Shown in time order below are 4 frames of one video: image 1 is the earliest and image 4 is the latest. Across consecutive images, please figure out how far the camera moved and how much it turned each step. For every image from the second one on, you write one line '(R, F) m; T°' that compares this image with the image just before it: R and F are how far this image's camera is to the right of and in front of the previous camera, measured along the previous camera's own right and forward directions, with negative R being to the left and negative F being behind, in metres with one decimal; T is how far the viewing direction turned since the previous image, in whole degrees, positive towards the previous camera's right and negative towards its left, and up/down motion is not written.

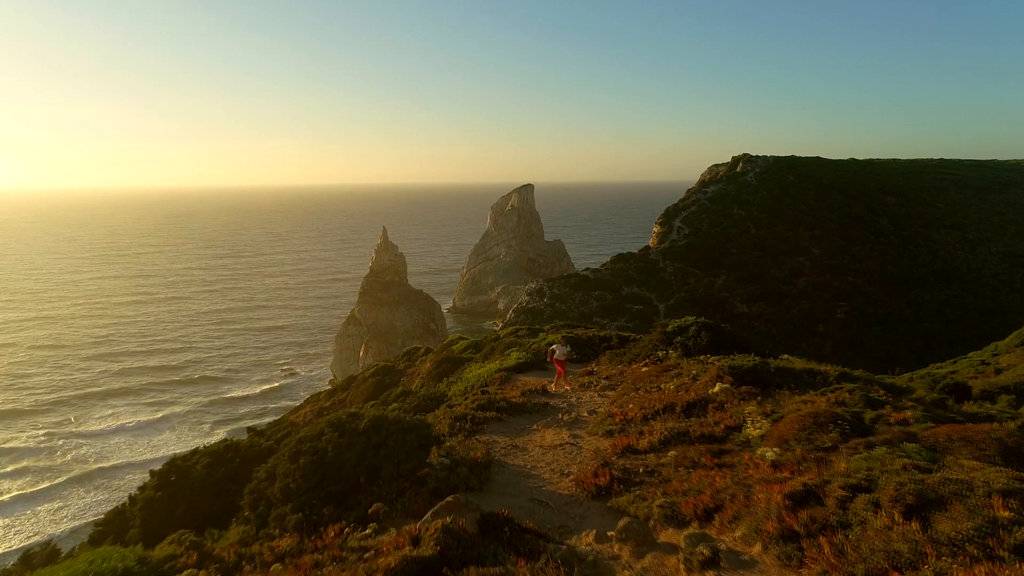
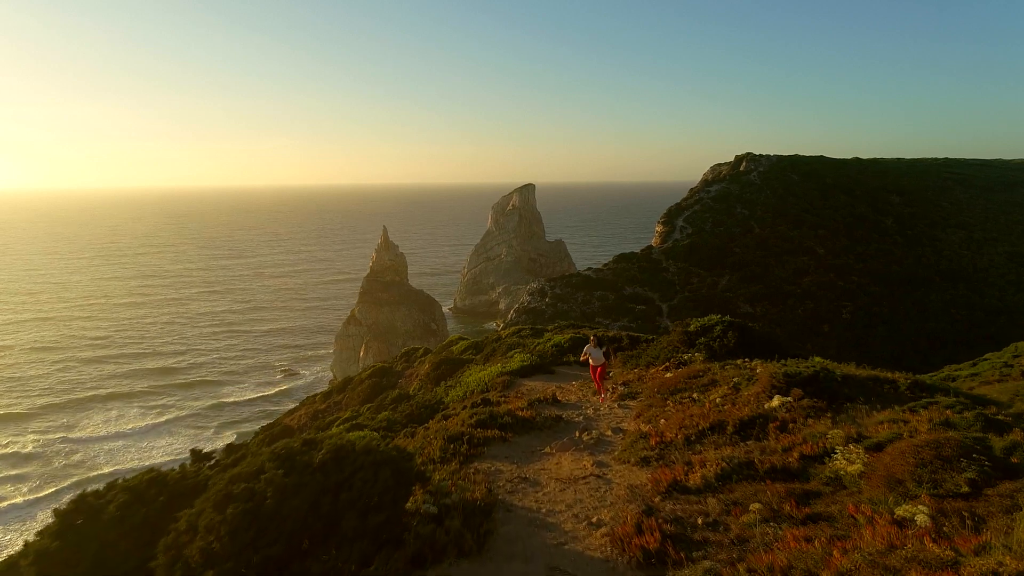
(0.0, +0.6) m; 0°
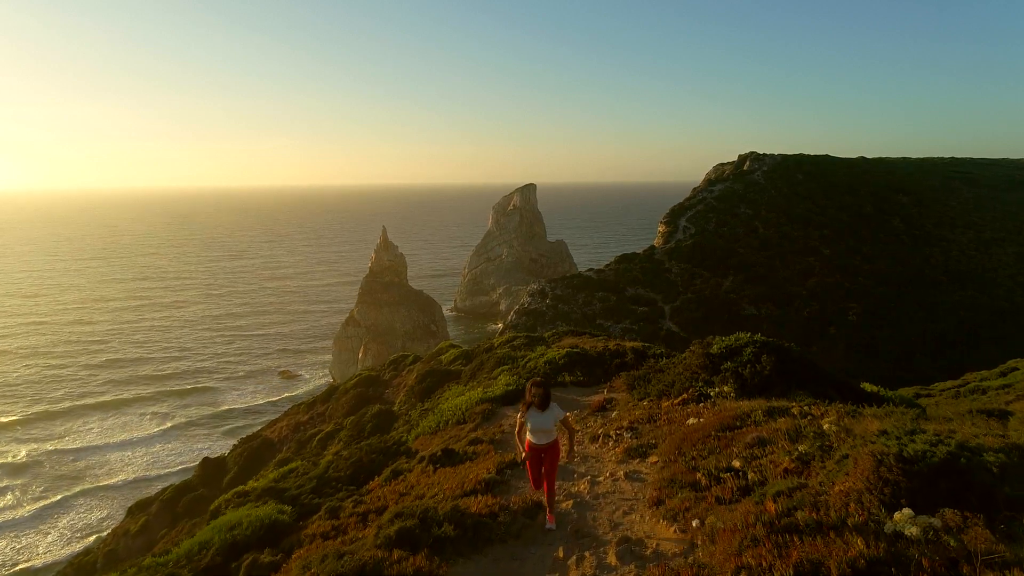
(+0.2, +1.1) m; 0°
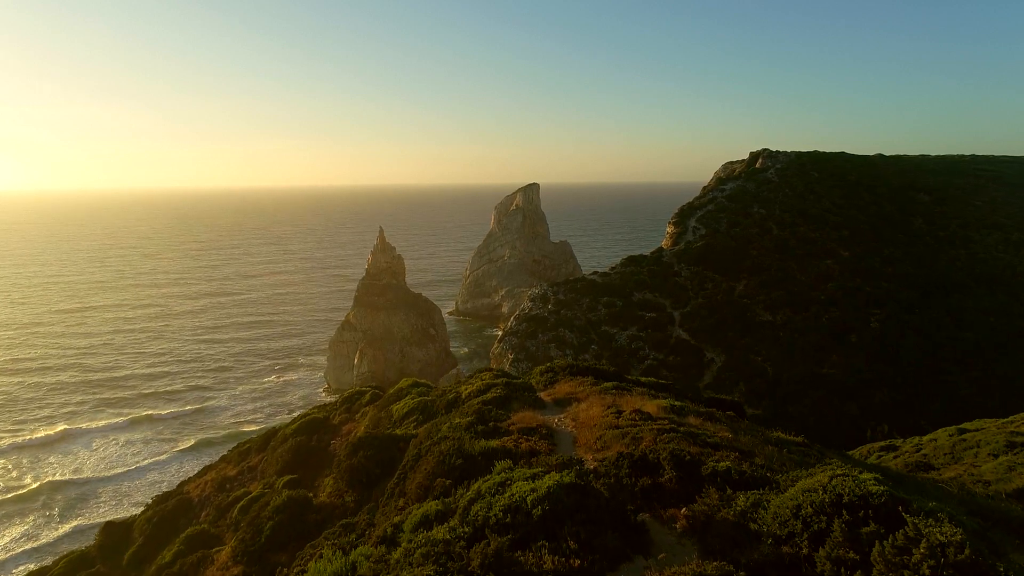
(+0.5, +3.3) m; -1°
